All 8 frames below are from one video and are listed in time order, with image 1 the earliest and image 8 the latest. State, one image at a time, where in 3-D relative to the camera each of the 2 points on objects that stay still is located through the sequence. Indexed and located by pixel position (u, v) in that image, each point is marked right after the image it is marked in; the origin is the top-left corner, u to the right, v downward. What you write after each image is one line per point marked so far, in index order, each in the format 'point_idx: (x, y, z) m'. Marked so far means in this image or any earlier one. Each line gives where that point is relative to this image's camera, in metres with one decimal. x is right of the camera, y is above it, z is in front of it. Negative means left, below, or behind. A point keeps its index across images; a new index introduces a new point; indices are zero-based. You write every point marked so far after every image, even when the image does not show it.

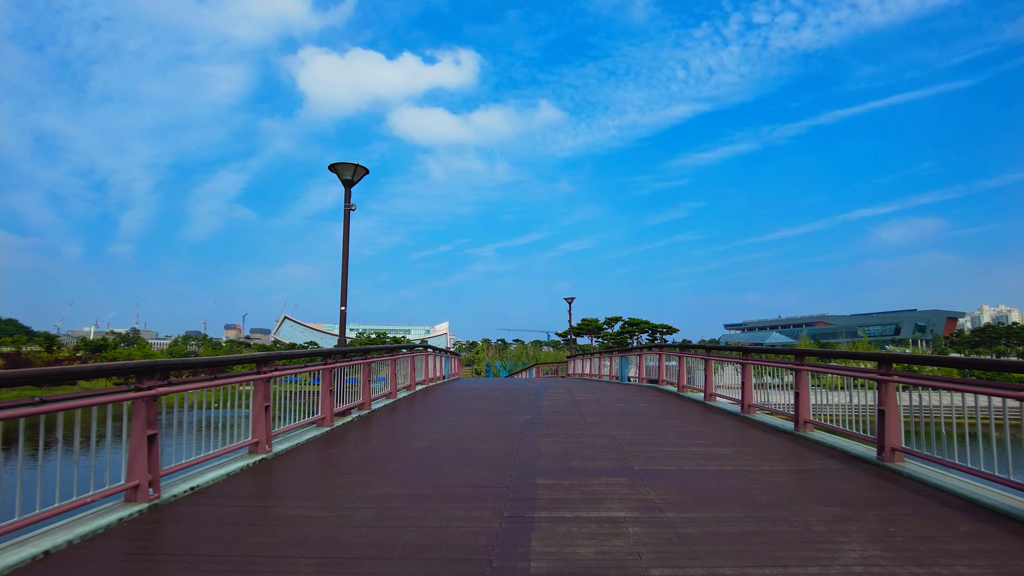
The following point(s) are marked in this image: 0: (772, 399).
0: (+3.5, -1.5, +7.3) m
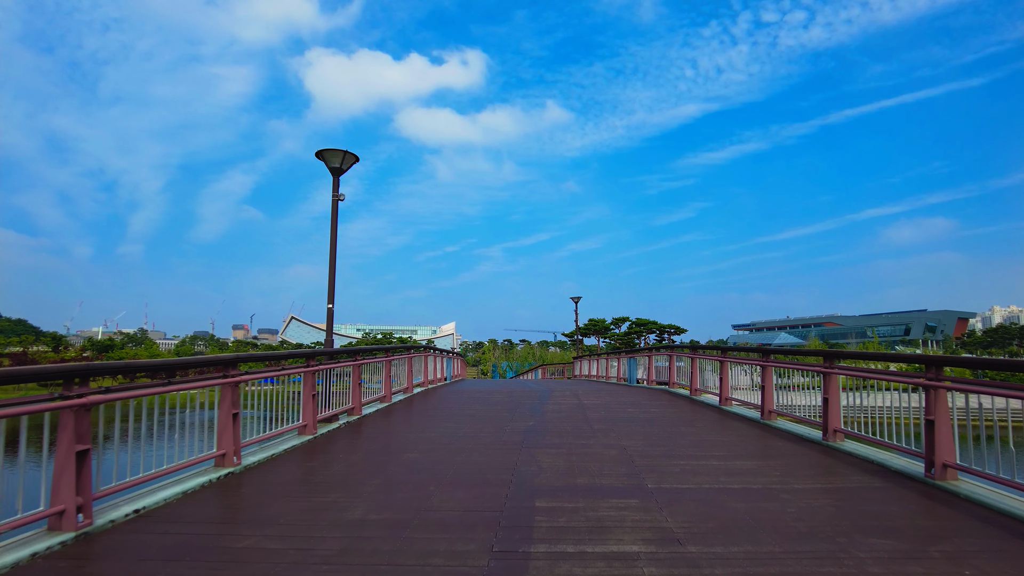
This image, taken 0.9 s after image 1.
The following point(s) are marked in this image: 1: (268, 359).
0: (+3.5, -1.5, +6.7) m
1: (-2.3, -0.7, +5.1) m
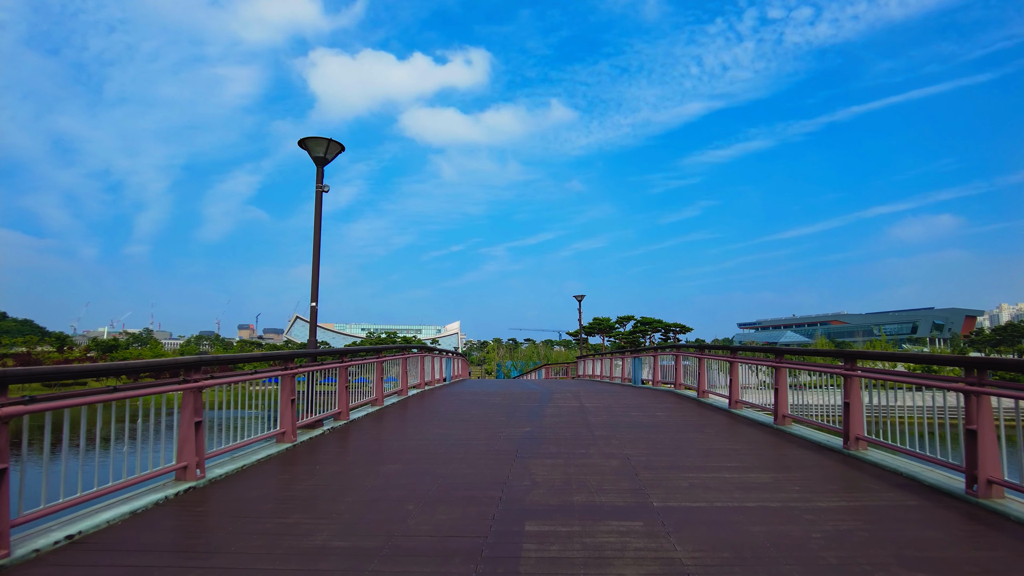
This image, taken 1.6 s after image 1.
0: (+3.5, -1.4, +6.3) m
1: (-2.3, -0.6, +4.7) m
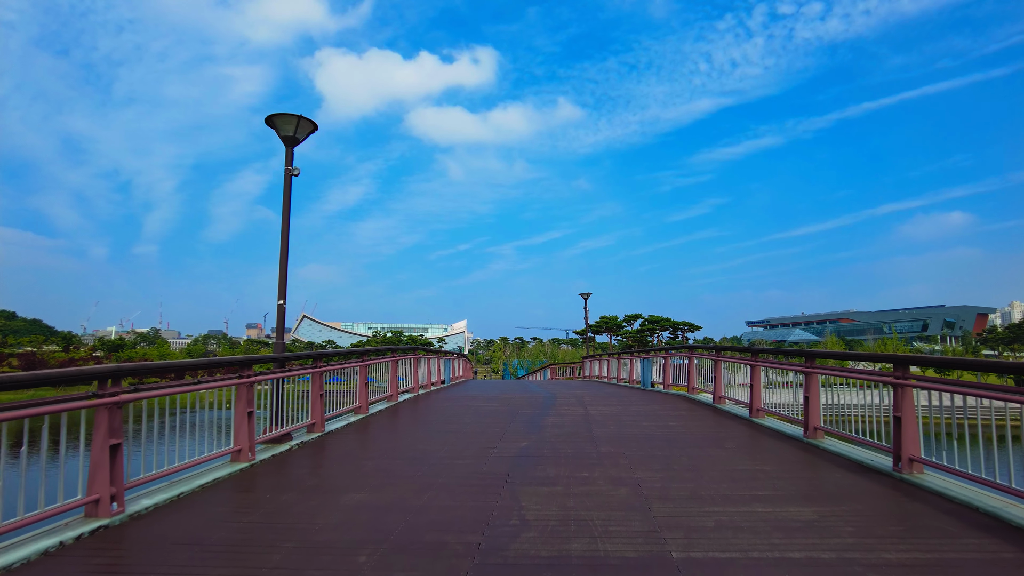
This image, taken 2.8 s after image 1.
0: (+3.4, -1.4, +5.5) m
1: (-2.4, -0.6, +4.0) m
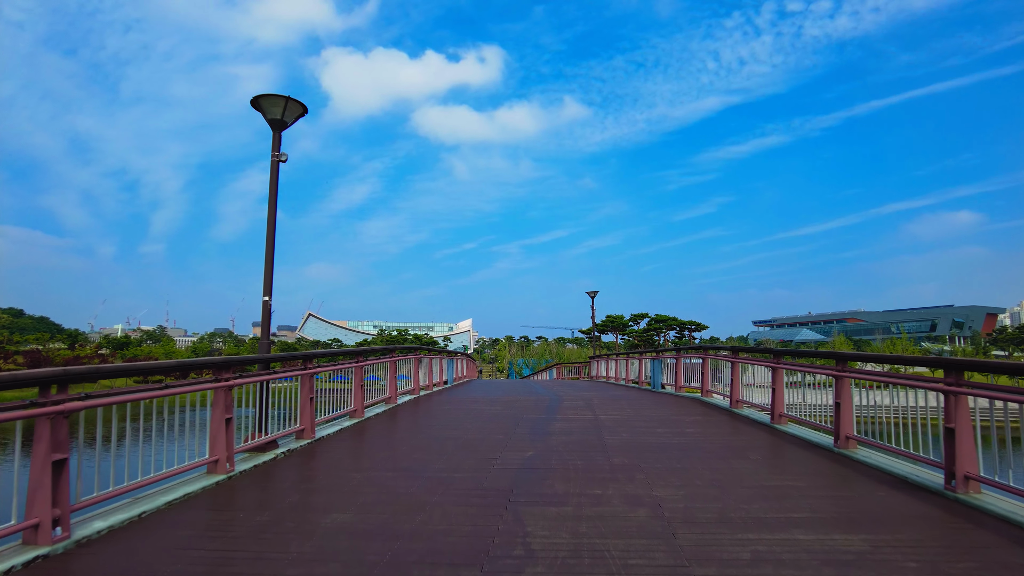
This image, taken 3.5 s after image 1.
0: (+3.4, -1.3, +5.0) m
1: (-2.4, -0.6, +3.5) m
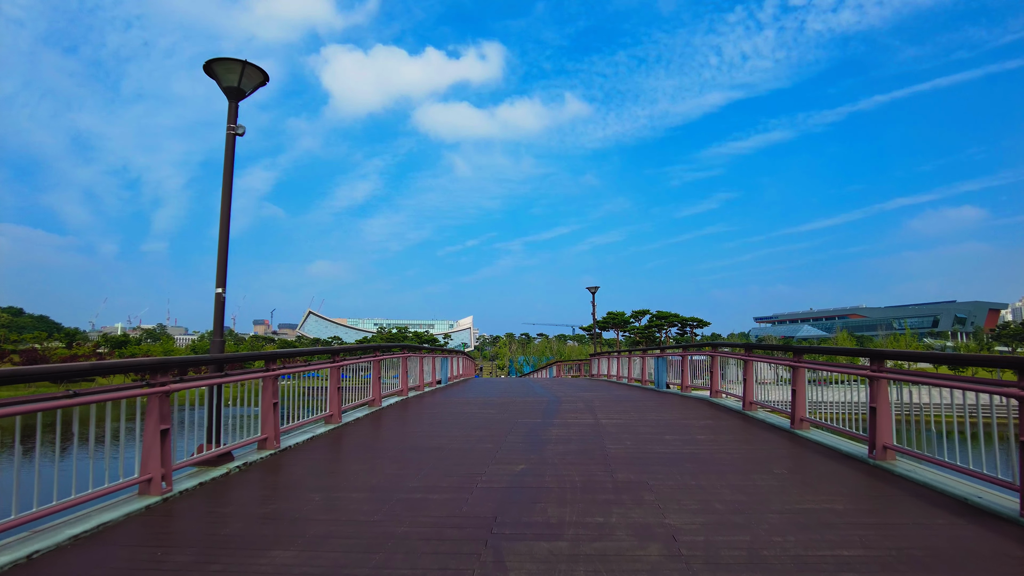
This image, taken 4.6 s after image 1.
0: (+3.3, -1.2, +4.3) m
1: (-2.5, -0.5, +2.9) m
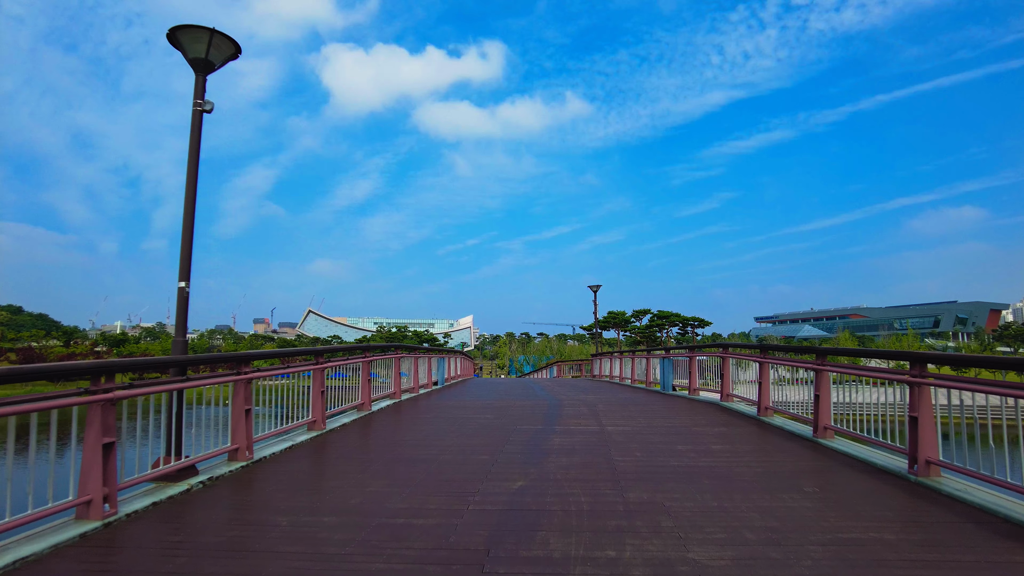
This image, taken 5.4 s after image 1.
0: (+3.3, -1.2, +3.8) m
1: (-2.5, -0.4, +2.4) m
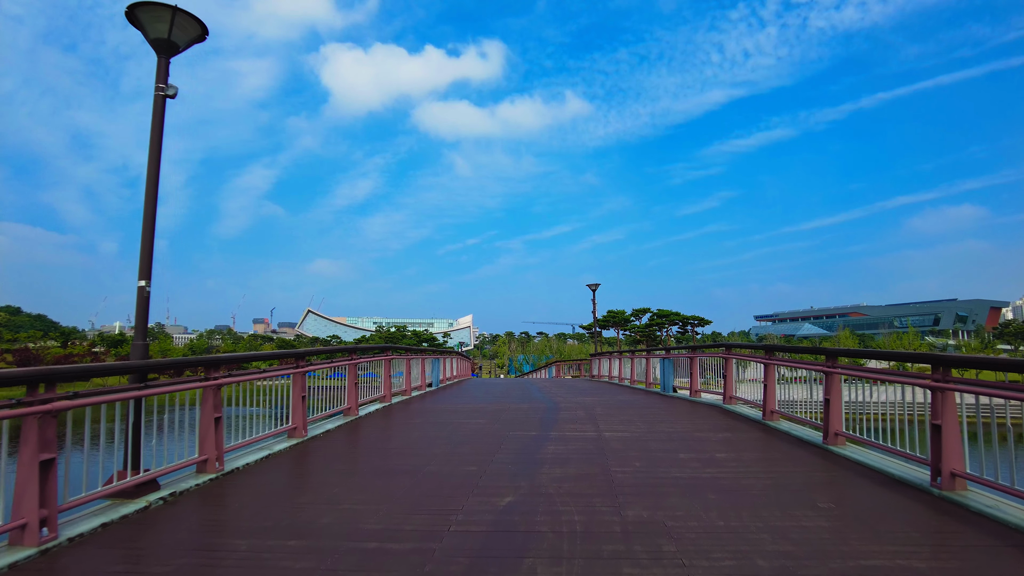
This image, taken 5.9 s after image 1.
0: (+3.2, -1.2, +3.5) m
1: (-2.6, -0.4, +2.1) m
